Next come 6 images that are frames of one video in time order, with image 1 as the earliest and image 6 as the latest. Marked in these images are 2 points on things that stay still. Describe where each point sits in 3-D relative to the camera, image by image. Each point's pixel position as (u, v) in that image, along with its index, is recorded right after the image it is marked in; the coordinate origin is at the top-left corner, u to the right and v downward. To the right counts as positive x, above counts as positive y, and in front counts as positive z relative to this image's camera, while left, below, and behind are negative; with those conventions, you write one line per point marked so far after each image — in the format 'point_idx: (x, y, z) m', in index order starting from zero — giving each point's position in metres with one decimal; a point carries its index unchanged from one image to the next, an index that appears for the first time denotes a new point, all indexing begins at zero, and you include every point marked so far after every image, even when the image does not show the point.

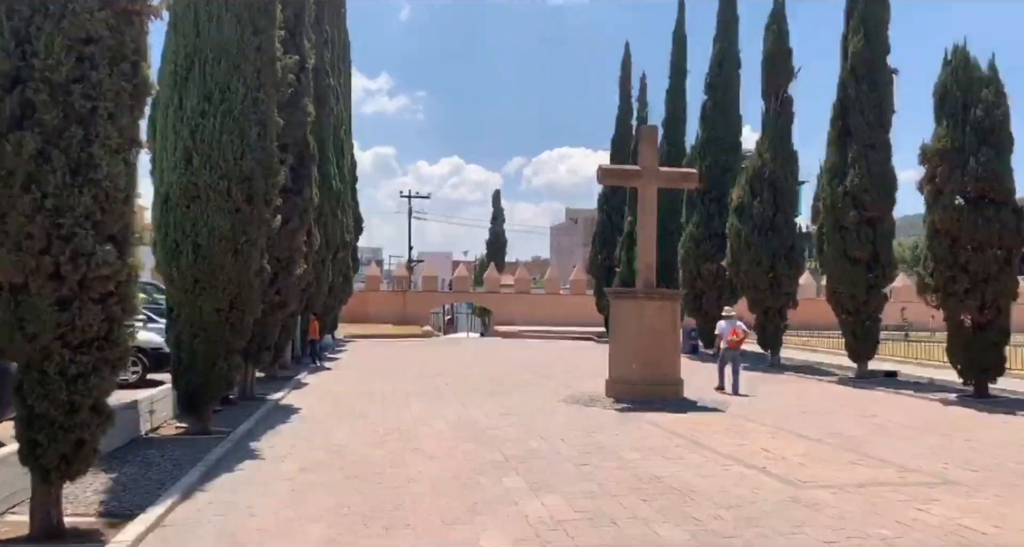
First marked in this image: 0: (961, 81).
0: (+8.5, +3.6, +14.1) m
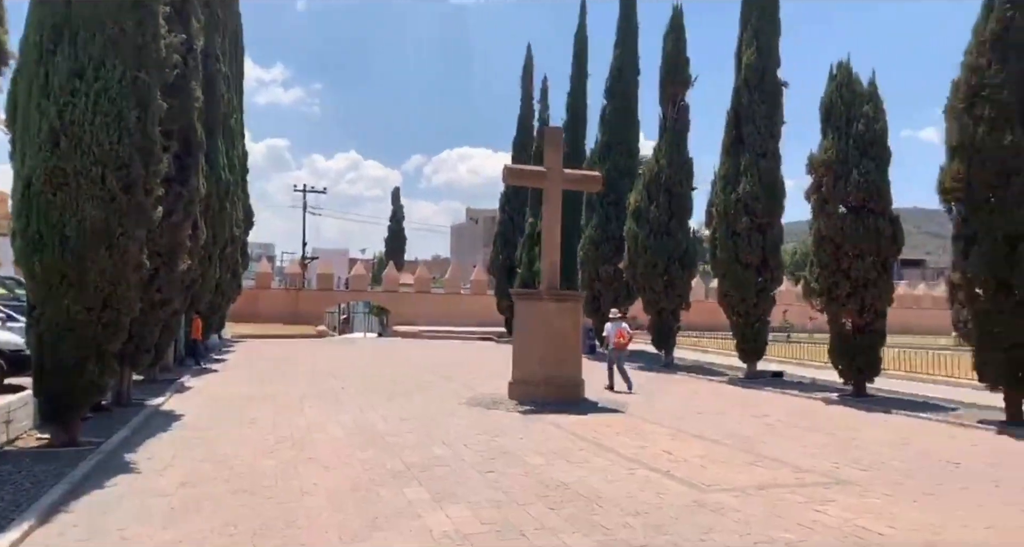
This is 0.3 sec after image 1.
0: (+6.6, +3.5, +14.8) m
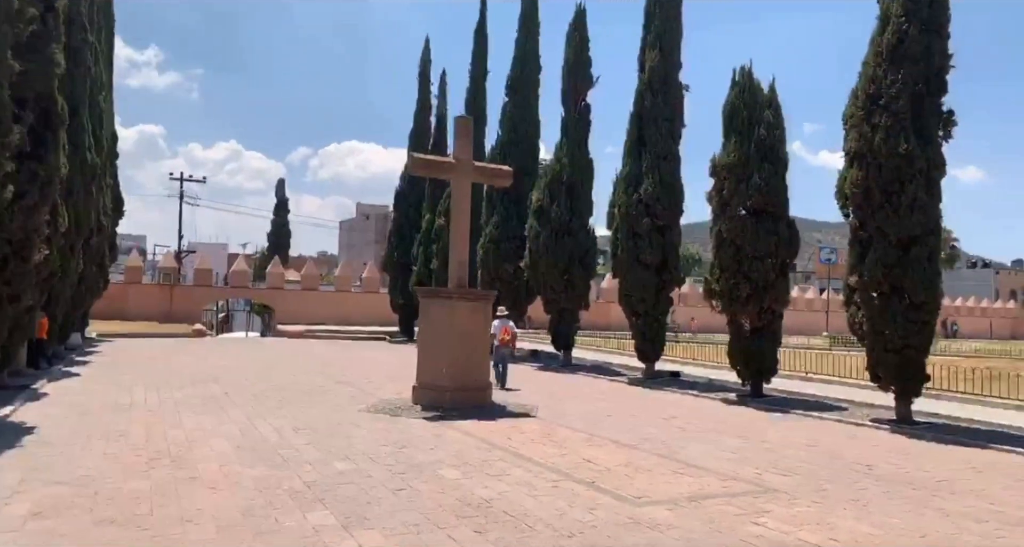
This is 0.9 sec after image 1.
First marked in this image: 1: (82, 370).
0: (+4.8, +3.5, +15.1) m
1: (-9.8, -2.2, +16.9) m
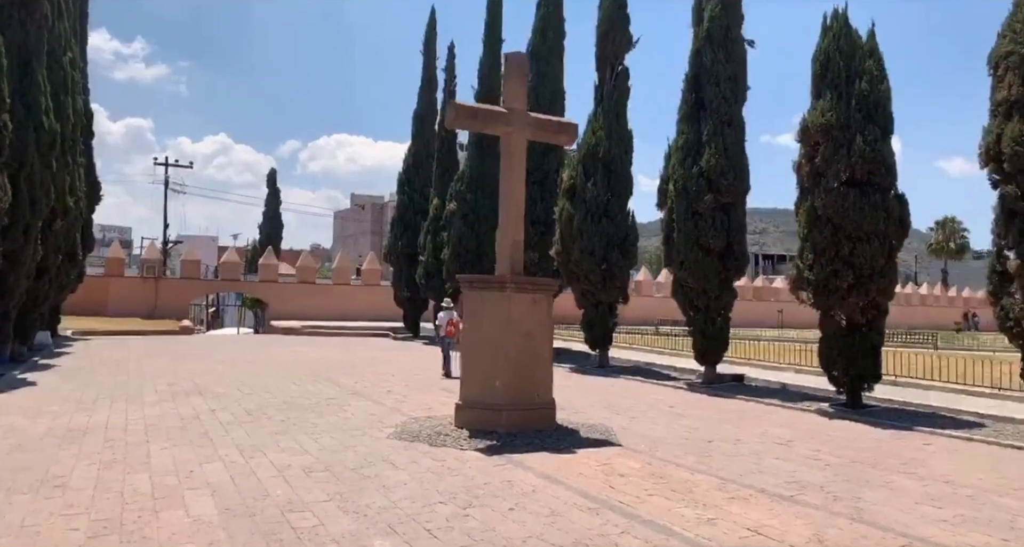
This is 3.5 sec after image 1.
0: (+5.6, +3.7, +12.4) m
1: (-9.0, -2.0, +14.1) m
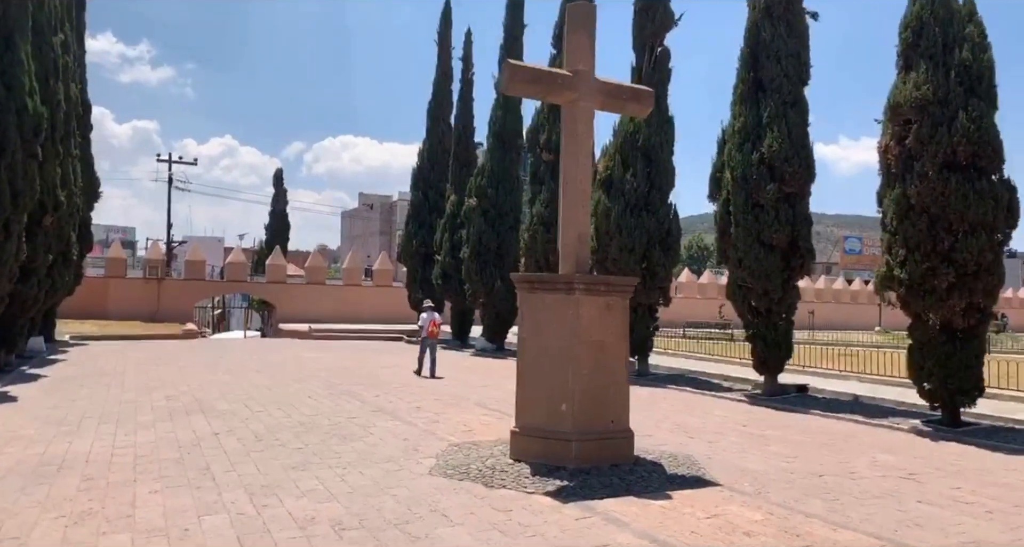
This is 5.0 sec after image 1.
0: (+6.2, +3.8, +10.8) m
1: (-8.3, -2.0, +12.6) m
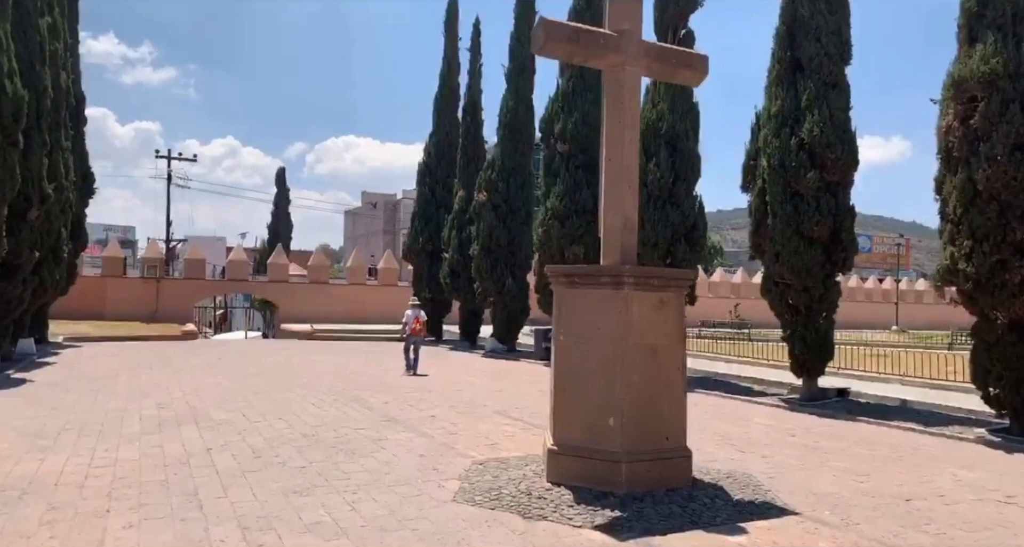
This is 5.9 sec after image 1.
0: (+6.5, +3.9, +9.7) m
1: (-7.9, -1.9, +11.6) m
